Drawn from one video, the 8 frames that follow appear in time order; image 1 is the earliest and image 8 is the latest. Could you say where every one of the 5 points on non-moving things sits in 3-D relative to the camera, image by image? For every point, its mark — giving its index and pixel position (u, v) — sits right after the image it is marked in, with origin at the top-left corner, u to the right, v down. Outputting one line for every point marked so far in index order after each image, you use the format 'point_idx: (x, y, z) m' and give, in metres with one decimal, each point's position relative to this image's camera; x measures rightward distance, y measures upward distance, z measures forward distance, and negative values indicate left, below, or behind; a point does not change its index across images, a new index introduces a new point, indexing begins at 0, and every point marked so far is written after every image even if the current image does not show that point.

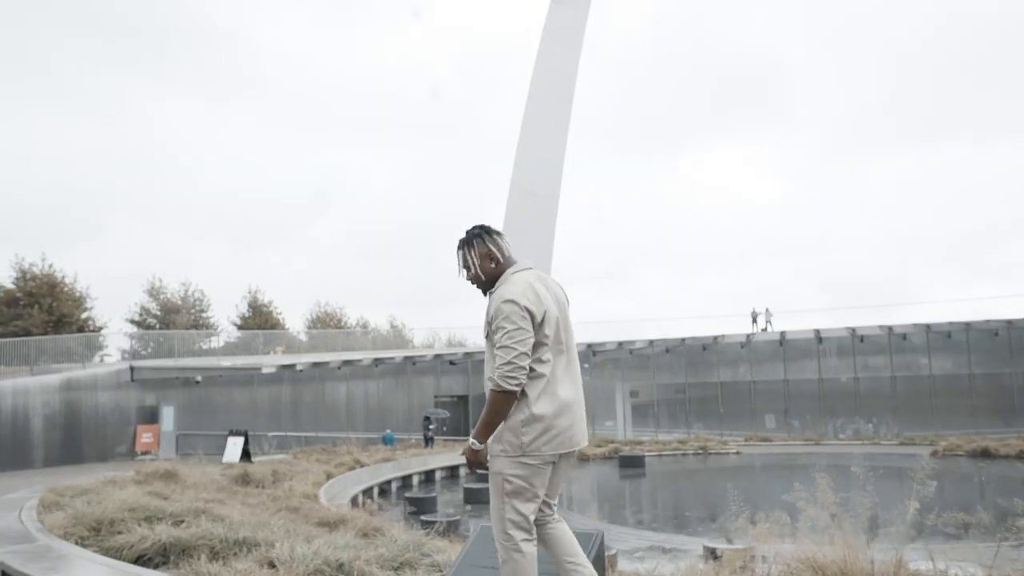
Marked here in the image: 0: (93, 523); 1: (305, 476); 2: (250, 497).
0: (-3.4, -1.9, +6.3) m
1: (-4.0, -3.6, +15.1) m
2: (-3.6, -2.8, +10.5) m
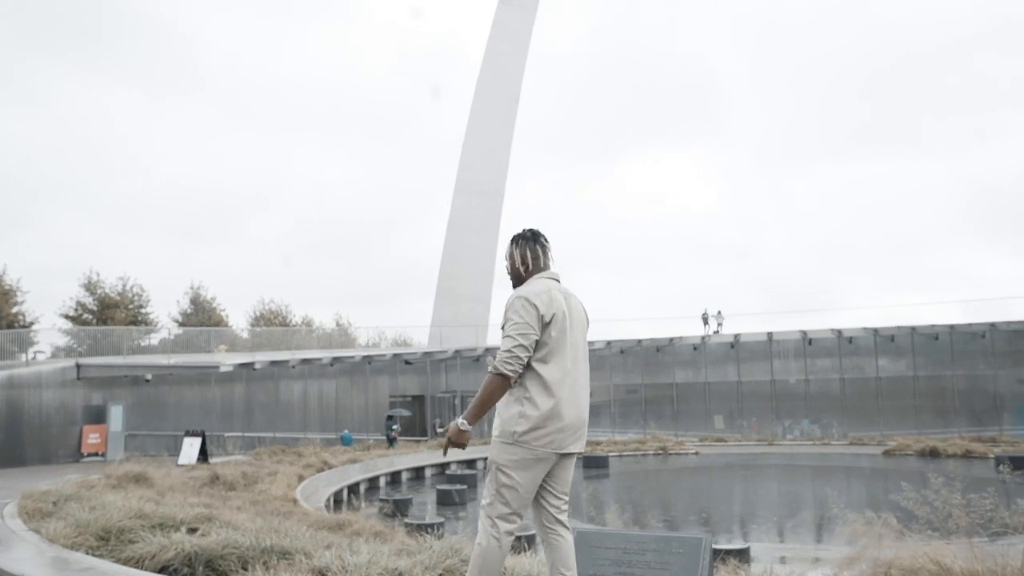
0: (-3.1, -1.8, +5.9) m
1: (-4.4, -3.5, +14.5) m
2: (-3.7, -2.7, +10.0) m
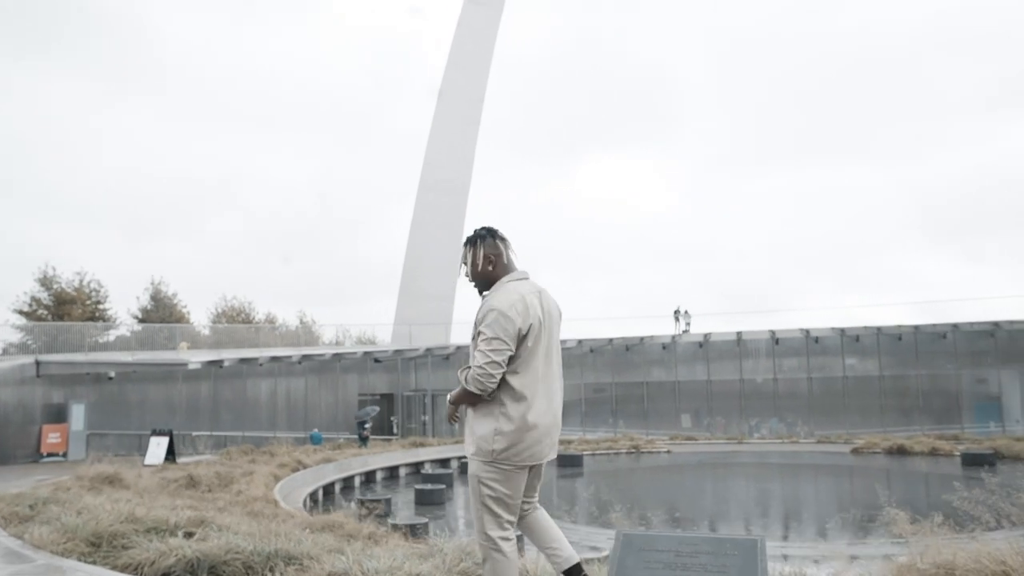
0: (-3.0, -1.8, +5.5) m
1: (-4.7, -3.4, +14.1) m
2: (-3.7, -2.6, +9.7) m
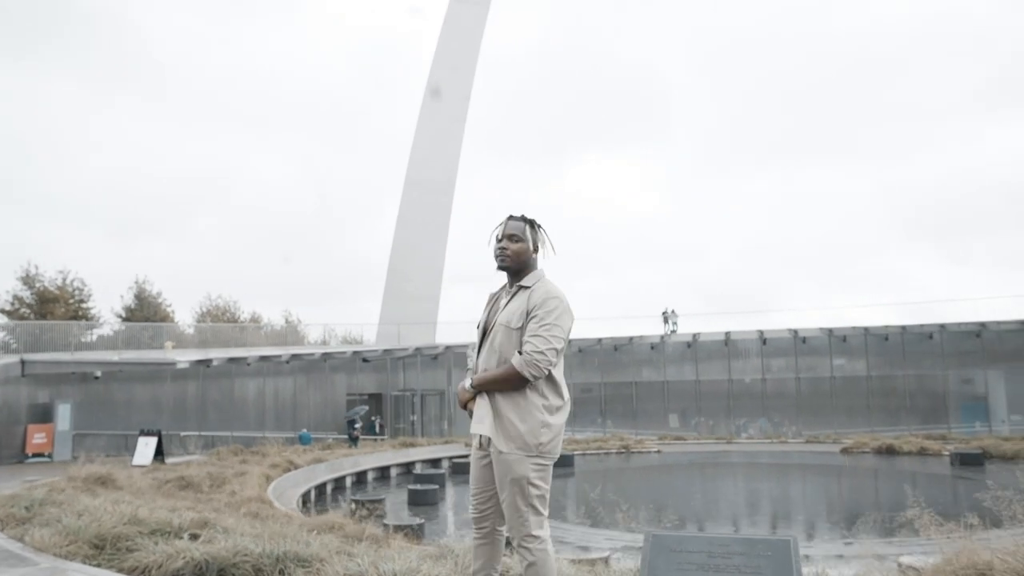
0: (-2.9, -1.7, +5.4) m
1: (-4.8, -3.4, +13.9) m
2: (-3.7, -2.6, +9.5) m
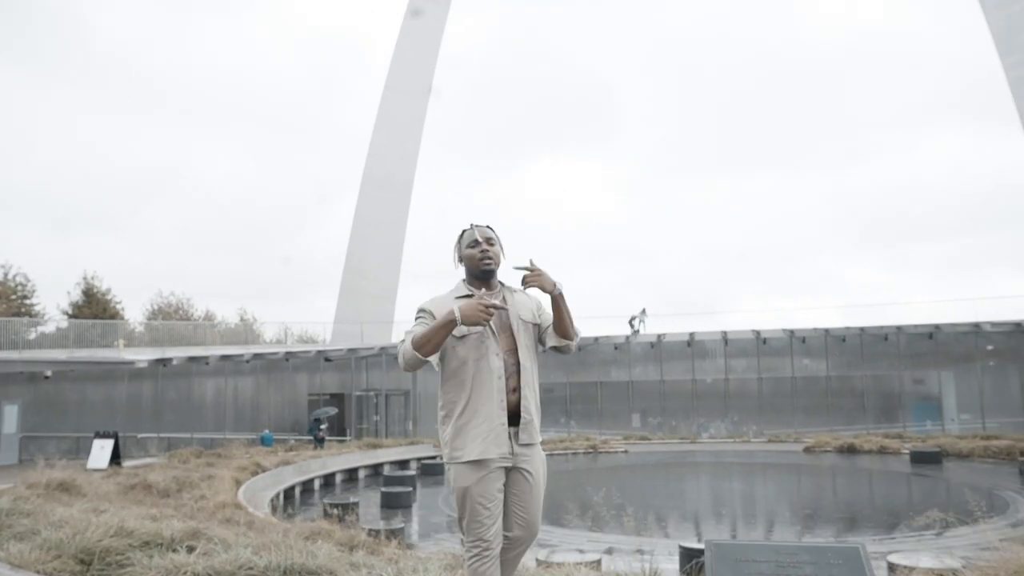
0: (-2.7, -1.7, +4.9) m
1: (-5.2, -3.3, +13.4) m
2: (-3.8, -2.6, +9.0) m
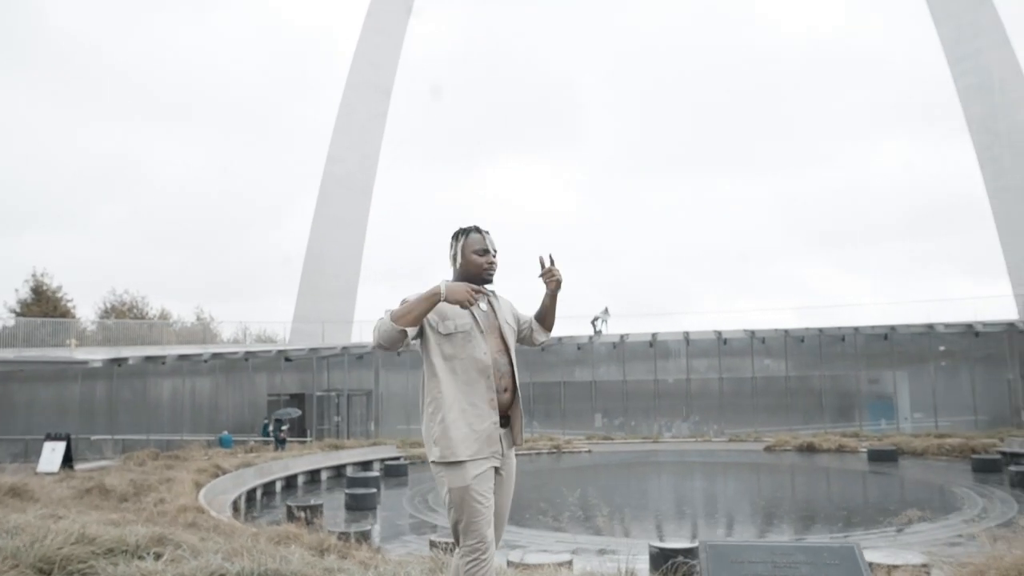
0: (-2.8, -1.7, +4.7) m
1: (-5.7, -3.3, +13.0) m
2: (-4.2, -2.5, +8.7) m
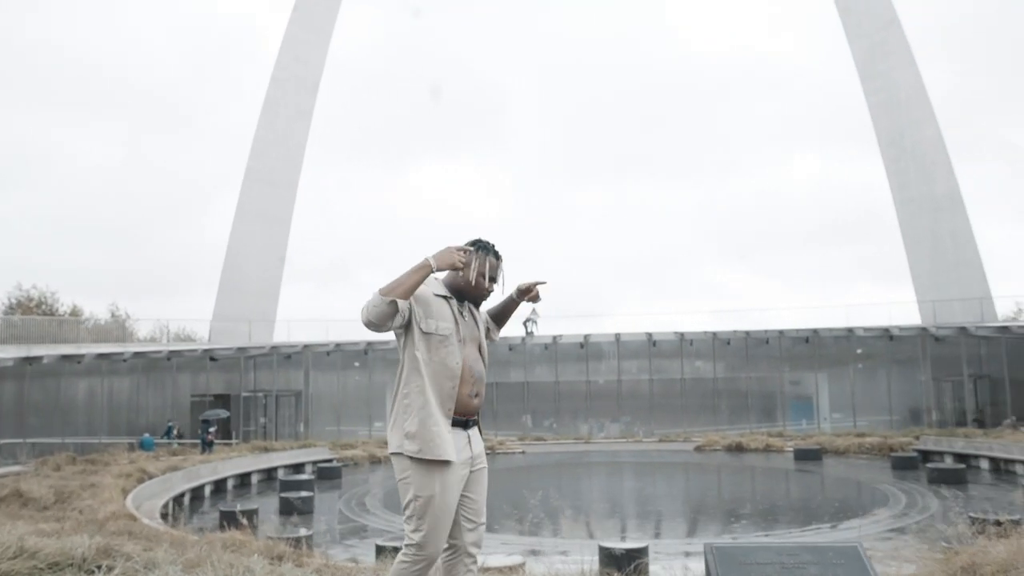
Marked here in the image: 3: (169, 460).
0: (-2.9, -1.6, +4.3) m
1: (-6.6, -3.2, +12.2) m
2: (-4.6, -2.4, +8.1) m
3: (-8.0, -4.0, +18.1) m
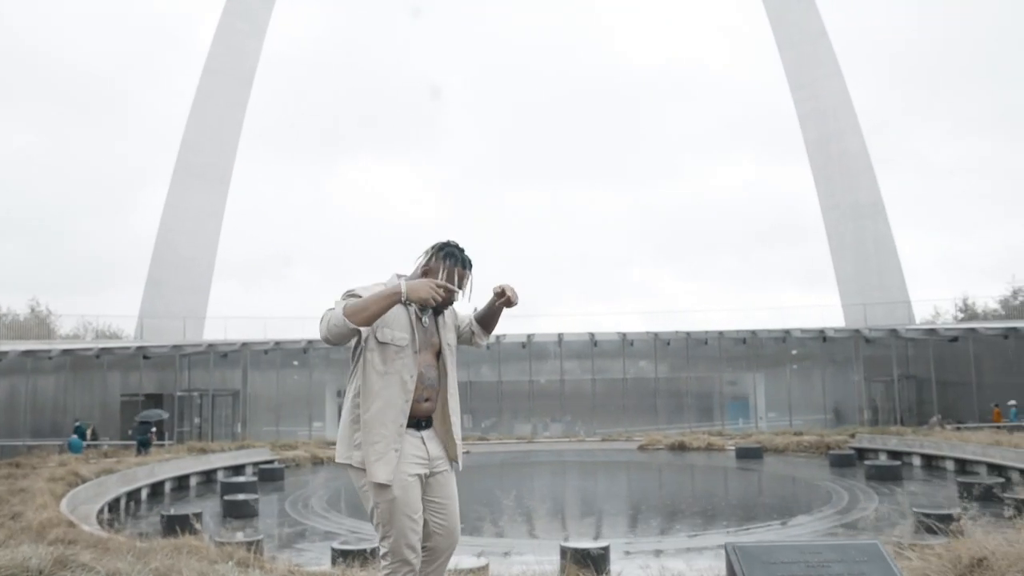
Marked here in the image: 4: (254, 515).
0: (-2.9, -1.5, +3.9) m
1: (-7.2, -3.1, +11.5) m
2: (-4.9, -2.3, +7.6) m
3: (-9.1, -3.9, +17.2) m
4: (-4.8, -4.2, +14.5) m
